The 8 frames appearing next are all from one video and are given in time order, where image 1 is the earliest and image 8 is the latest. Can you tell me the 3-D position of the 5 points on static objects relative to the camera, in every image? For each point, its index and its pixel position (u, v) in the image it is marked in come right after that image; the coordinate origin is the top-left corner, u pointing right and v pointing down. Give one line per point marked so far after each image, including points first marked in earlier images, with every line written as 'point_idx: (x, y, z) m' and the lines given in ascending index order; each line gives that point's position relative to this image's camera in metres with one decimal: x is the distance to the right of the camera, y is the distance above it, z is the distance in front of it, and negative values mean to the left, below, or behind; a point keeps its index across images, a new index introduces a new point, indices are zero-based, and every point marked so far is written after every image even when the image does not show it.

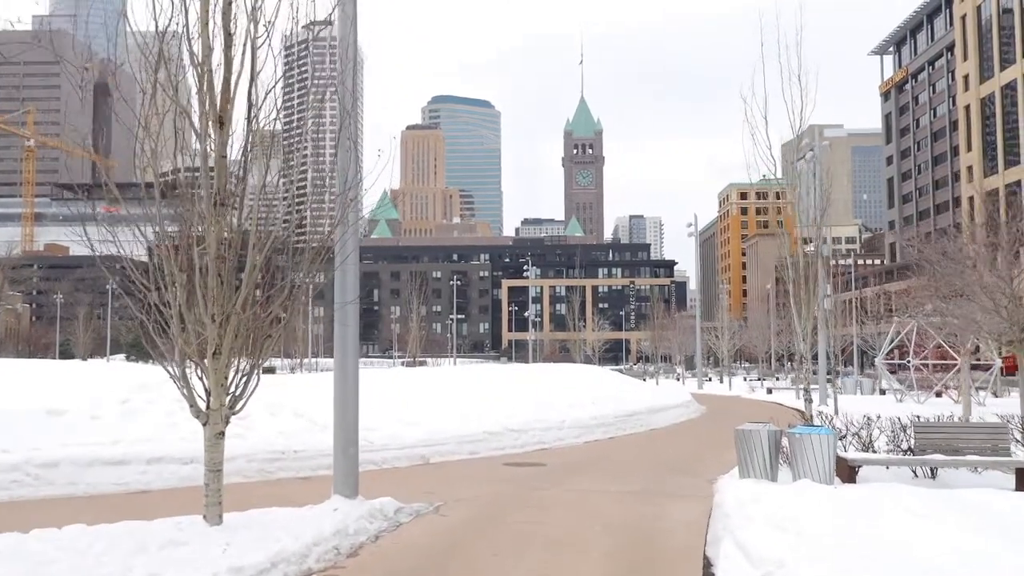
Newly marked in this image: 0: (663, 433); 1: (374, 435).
0: (+3.3, -3.2, +18.9) m
1: (-2.1, -2.2, +13.0) m
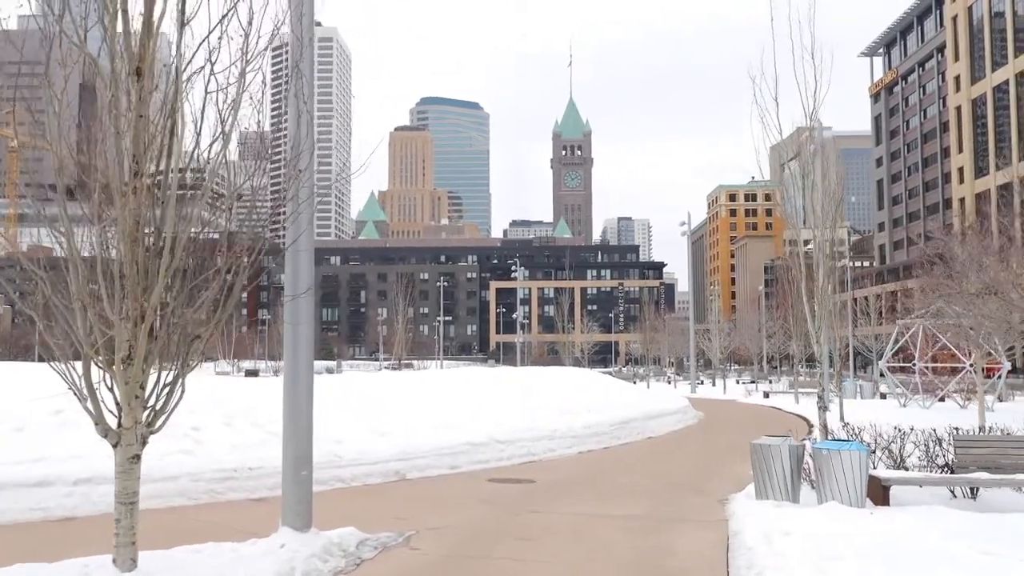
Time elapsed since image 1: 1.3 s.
0: (+3.0, -3.2, +17.6) m
1: (-2.3, -2.2, +11.7) m
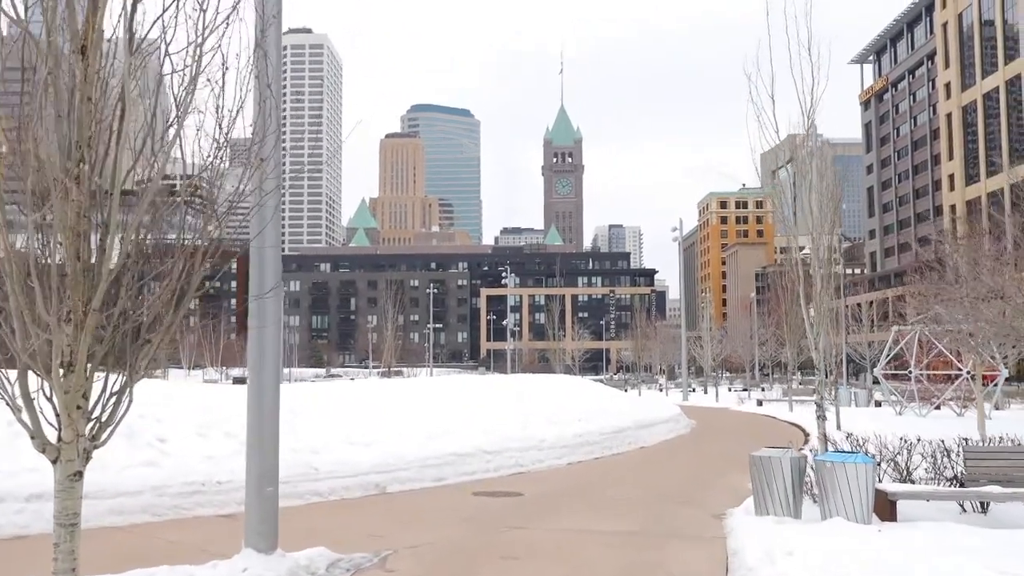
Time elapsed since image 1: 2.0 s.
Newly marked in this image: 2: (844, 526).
0: (+2.8, -3.3, +17.0) m
1: (-2.5, -2.2, +11.1) m
2: (+3.2, -2.3, +8.2) m
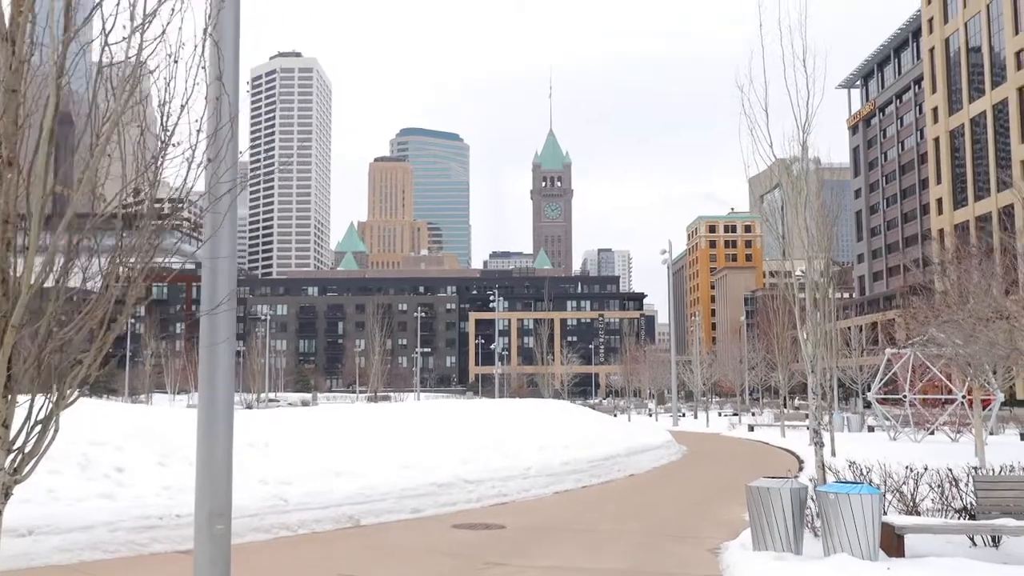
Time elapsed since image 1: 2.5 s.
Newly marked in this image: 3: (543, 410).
0: (+2.5, -3.7, +16.4) m
1: (-2.7, -2.5, +10.4) m
2: (+3.0, -2.4, +7.6) m
3: (+0.7, -2.8, +19.9) m
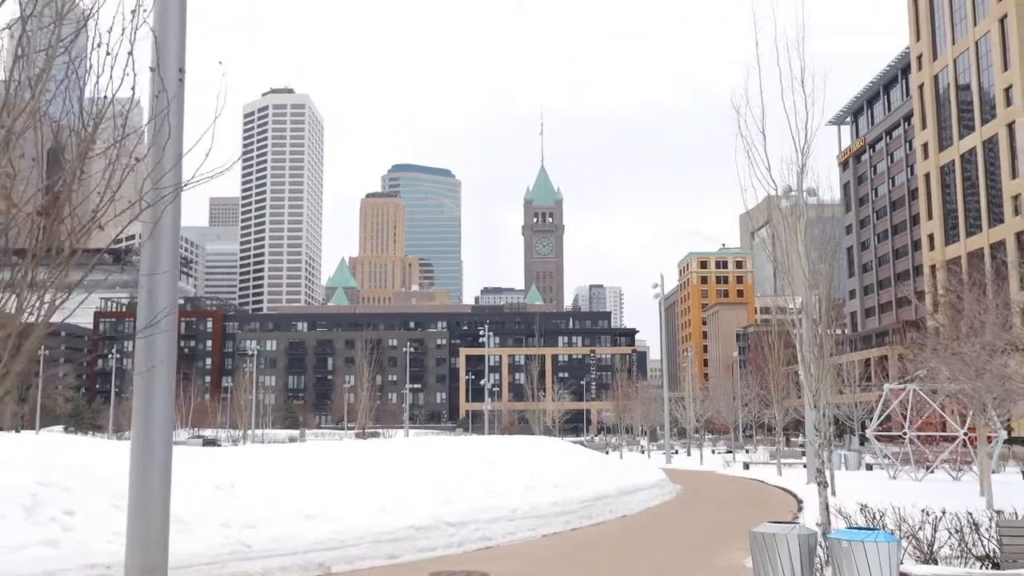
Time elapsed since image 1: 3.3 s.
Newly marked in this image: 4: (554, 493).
0: (+2.3, -4.3, +15.6) m
1: (-2.9, -2.8, +9.7) m
2: (+2.8, -2.6, +6.9) m
3: (+0.4, -3.6, +19.1) m
4: (+0.8, -3.7, +15.7) m
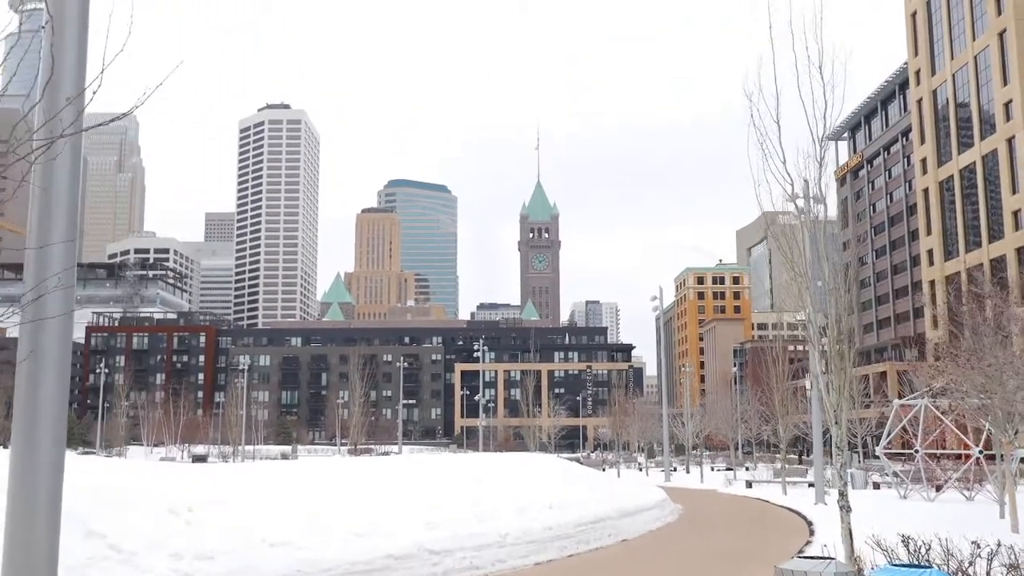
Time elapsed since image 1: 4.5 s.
0: (+2.1, -4.4, +14.5) m
1: (-3.0, -2.8, +8.5) m
2: (+2.7, -2.6, +5.8) m
3: (+0.3, -3.7, +18.0) m
4: (+0.6, -3.9, +14.5) m
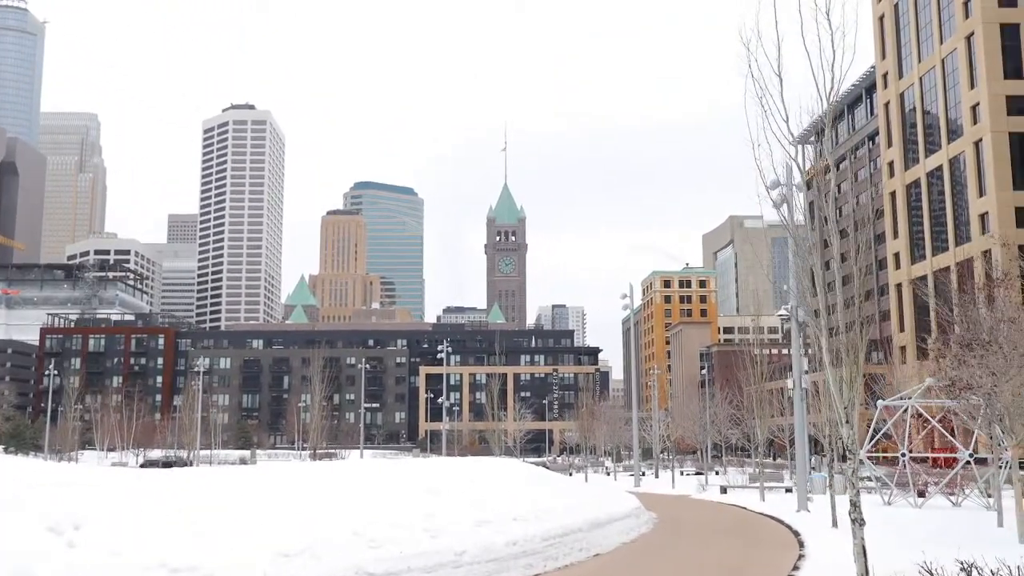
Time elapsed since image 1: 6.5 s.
0: (+1.5, -4.2, +13.0) m
1: (-3.3, -2.5, +6.8) m
2: (+2.5, -2.3, +4.3) m
3: (-0.5, -3.5, +16.4) m
4: (0.0, -3.6, +12.9) m
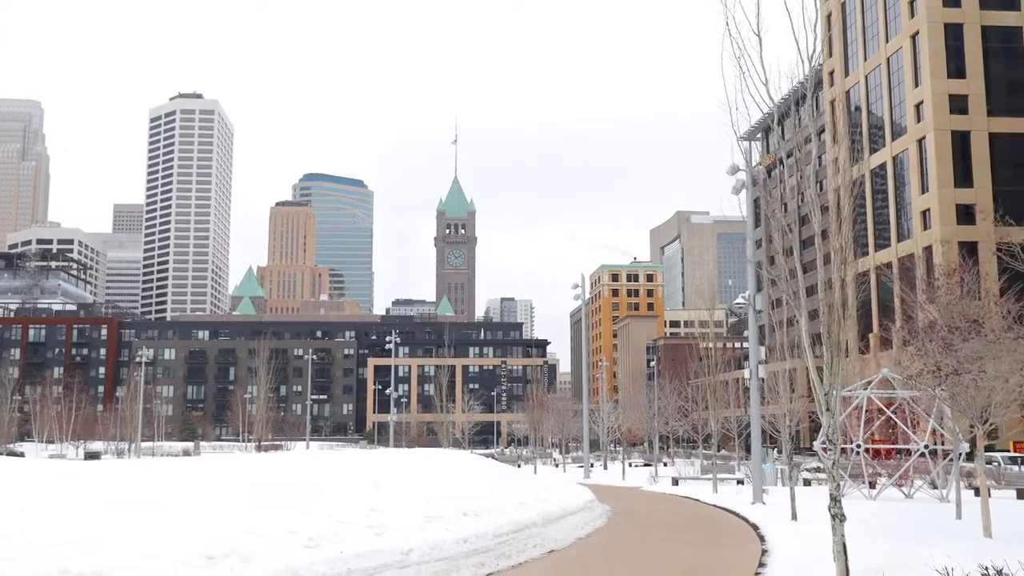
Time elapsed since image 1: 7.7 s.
0: (+0.8, -3.9, +12.3) m
1: (-3.7, -2.2, +5.9) m
2: (+2.3, -2.2, +3.7) m
3: (-1.4, -3.2, +15.6) m
4: (-0.7, -3.3, +12.2) m
